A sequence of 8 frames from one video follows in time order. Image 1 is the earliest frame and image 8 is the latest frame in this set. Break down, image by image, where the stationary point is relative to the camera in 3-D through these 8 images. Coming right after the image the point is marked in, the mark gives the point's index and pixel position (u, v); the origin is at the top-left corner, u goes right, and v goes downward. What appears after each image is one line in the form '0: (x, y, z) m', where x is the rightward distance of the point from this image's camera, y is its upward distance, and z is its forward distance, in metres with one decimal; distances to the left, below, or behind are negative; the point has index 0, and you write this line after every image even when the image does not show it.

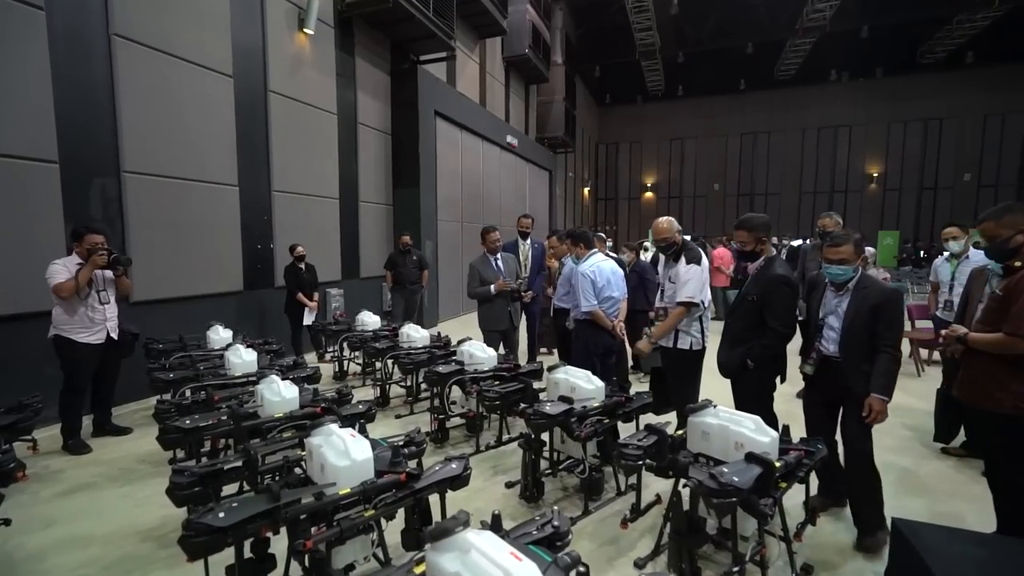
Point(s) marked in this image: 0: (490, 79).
0: (-0.7, +5.7, +12.7) m
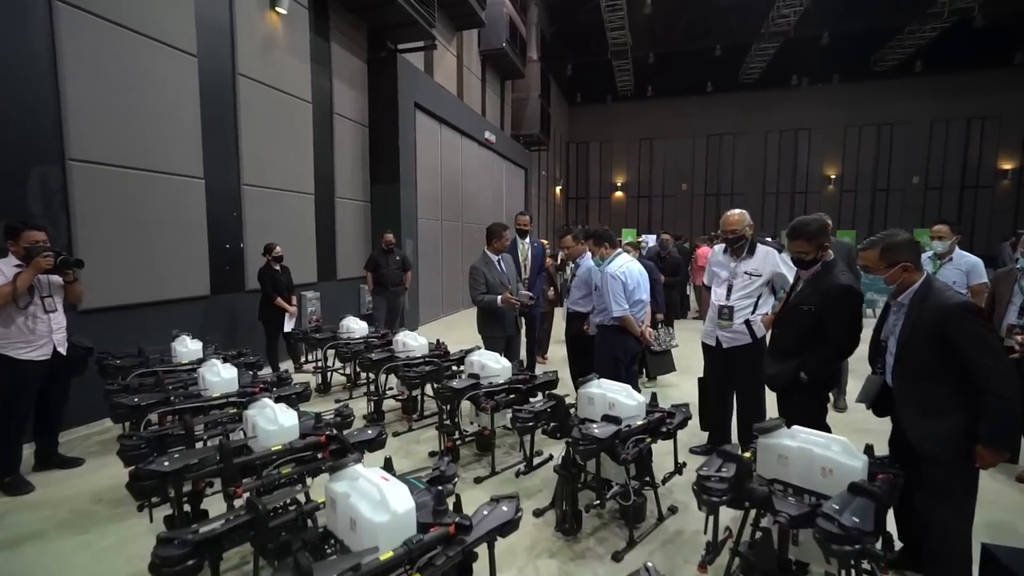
0: (-1.2, +5.7, +12.2) m
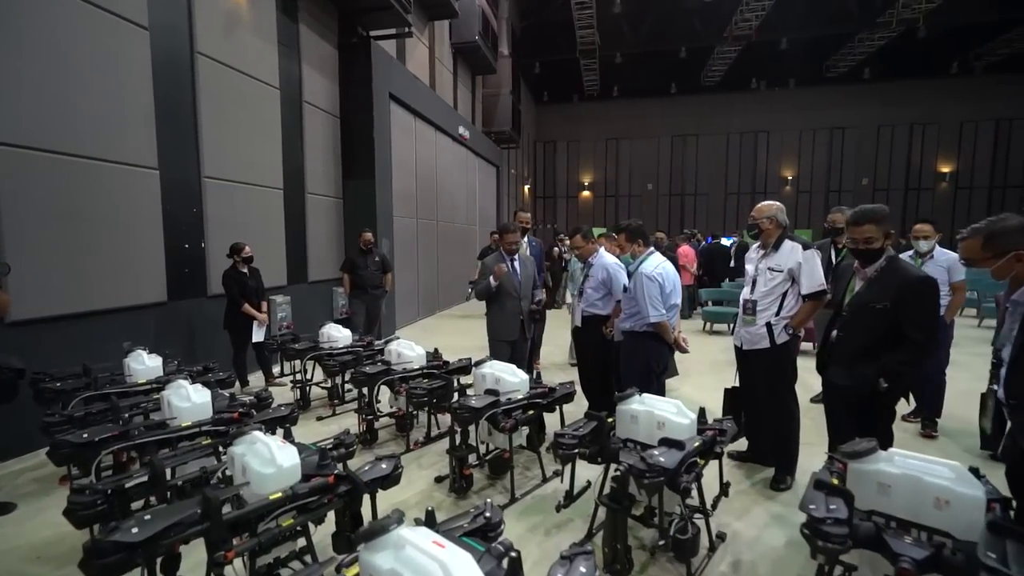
0: (-1.9, +5.7, +11.7) m
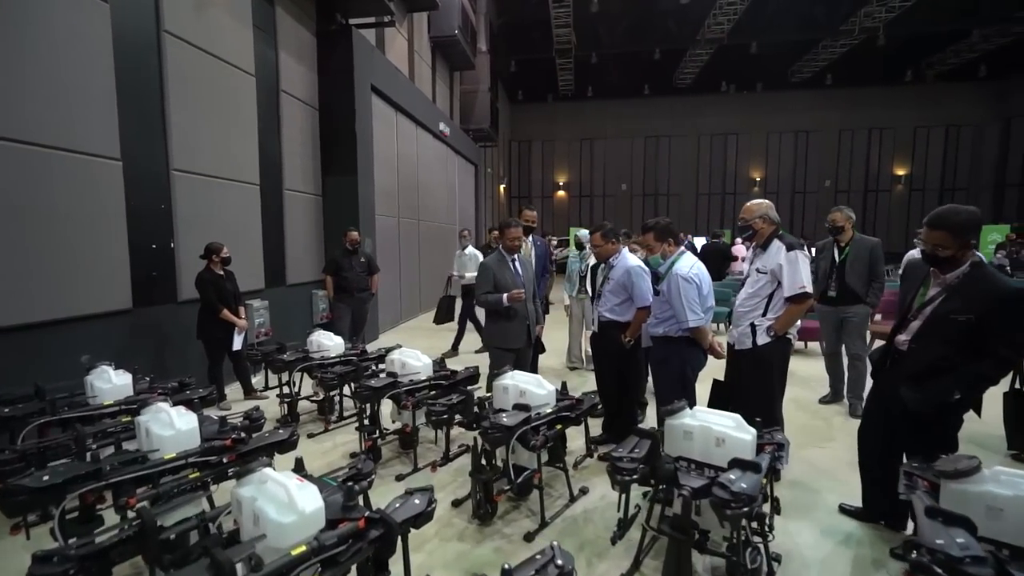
0: (-2.3, +5.6, +11.3) m
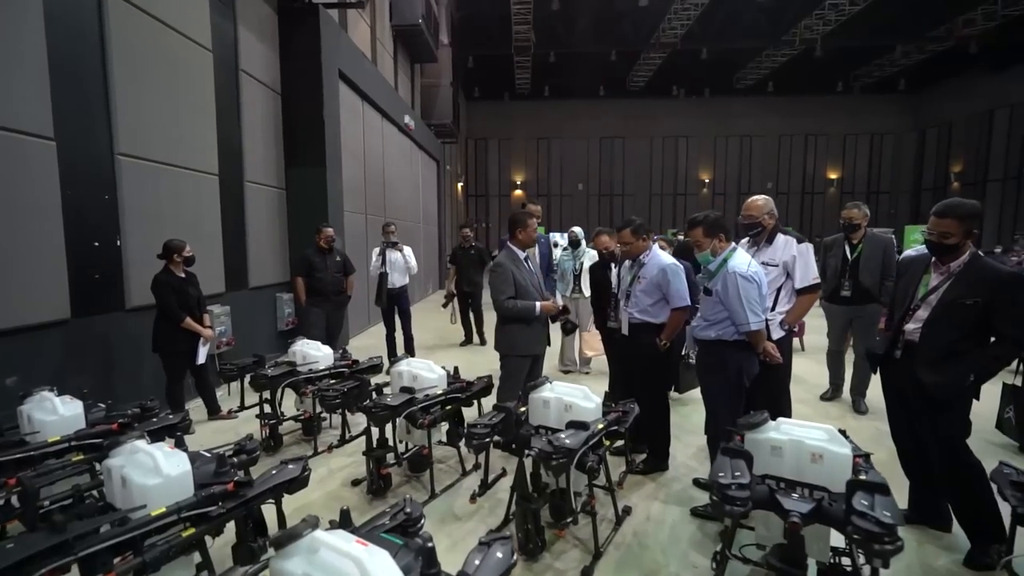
0: (-3.1, +5.6, +10.7) m
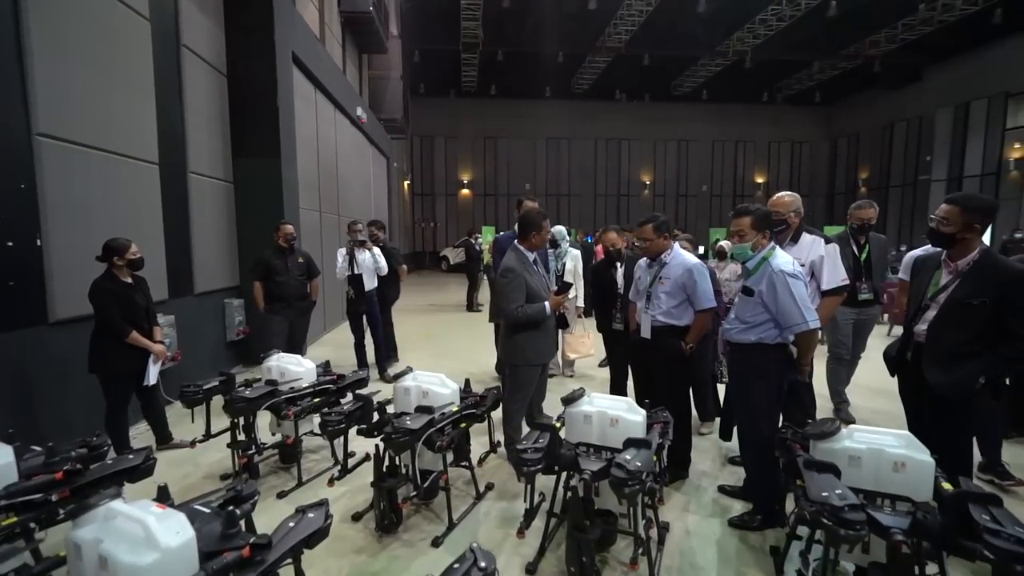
0: (-4.0, +5.5, +10.0) m
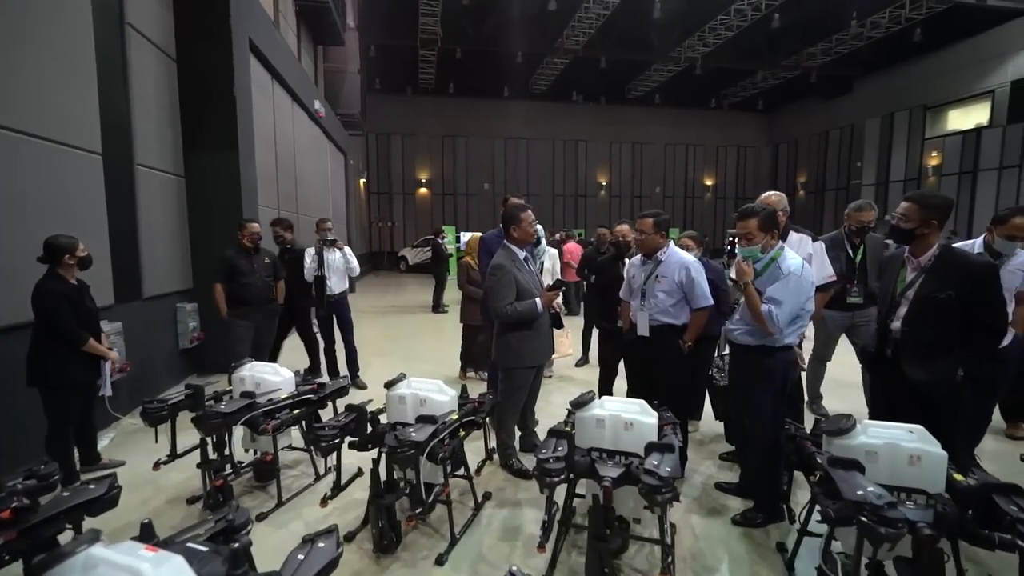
0: (-4.7, +5.5, +9.5) m
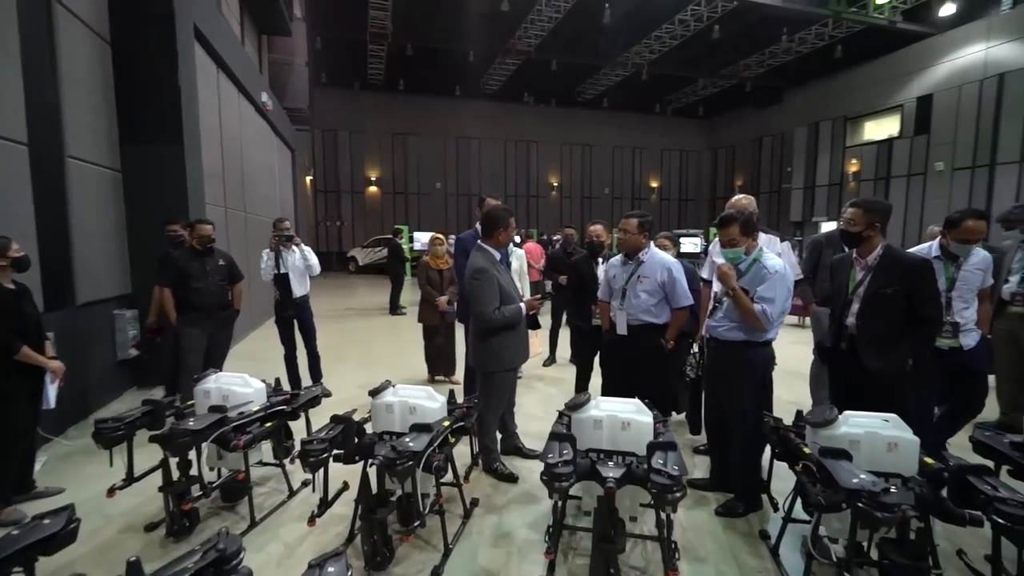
0: (-5.5, +5.4, +8.9) m
